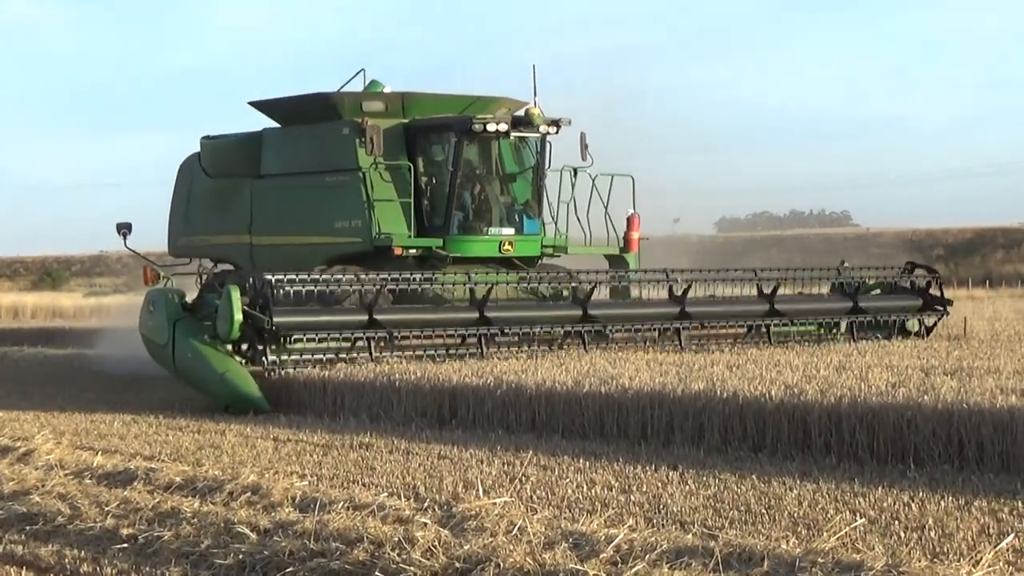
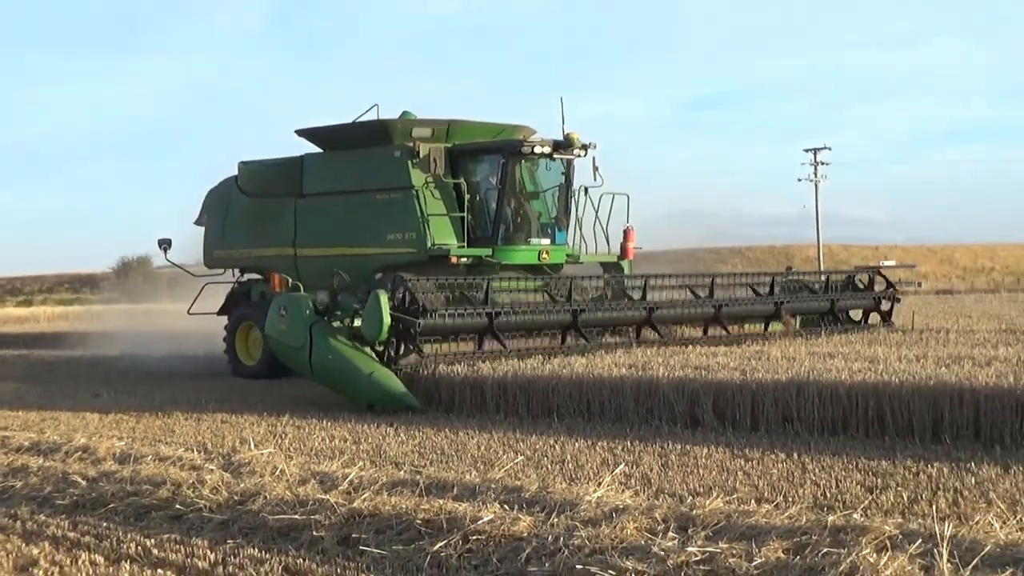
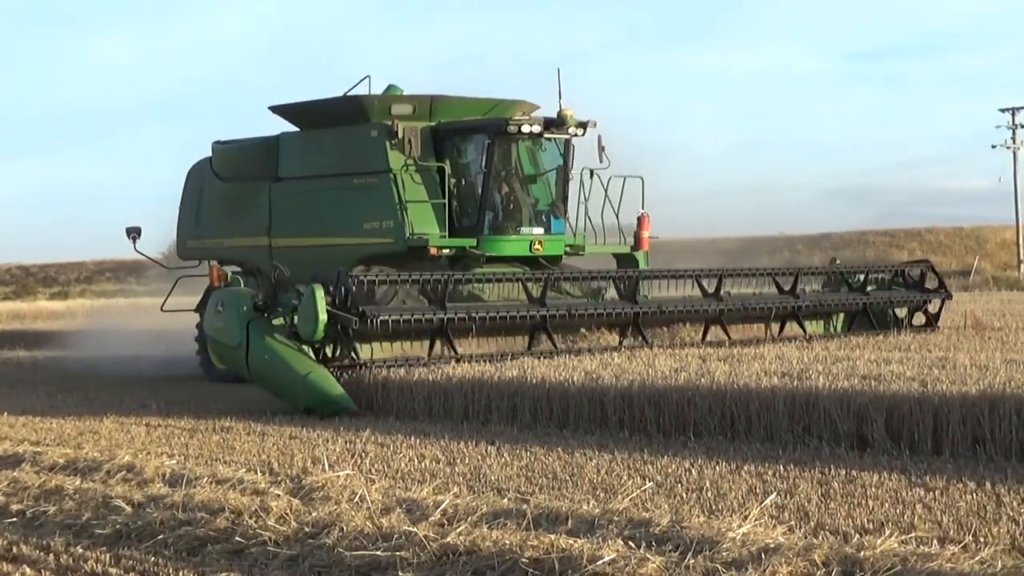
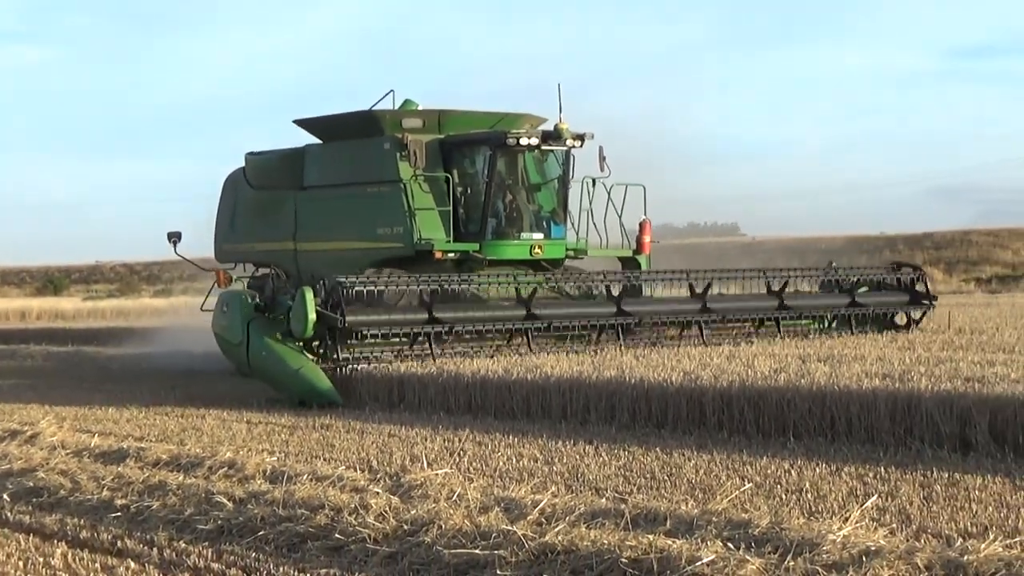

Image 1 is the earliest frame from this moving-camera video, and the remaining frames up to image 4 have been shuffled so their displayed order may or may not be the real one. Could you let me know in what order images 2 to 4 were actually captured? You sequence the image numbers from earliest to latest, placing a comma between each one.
4, 3, 2
